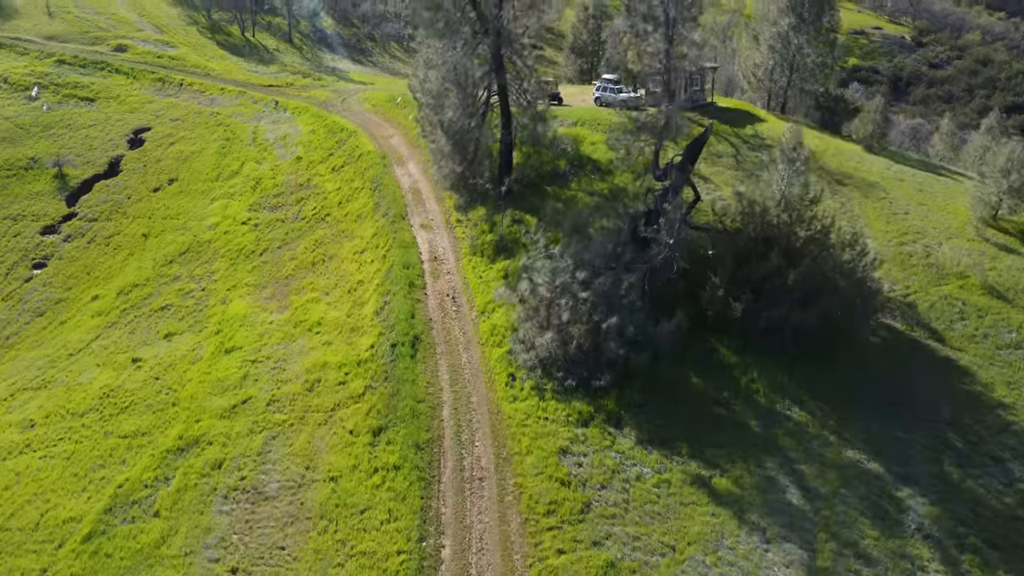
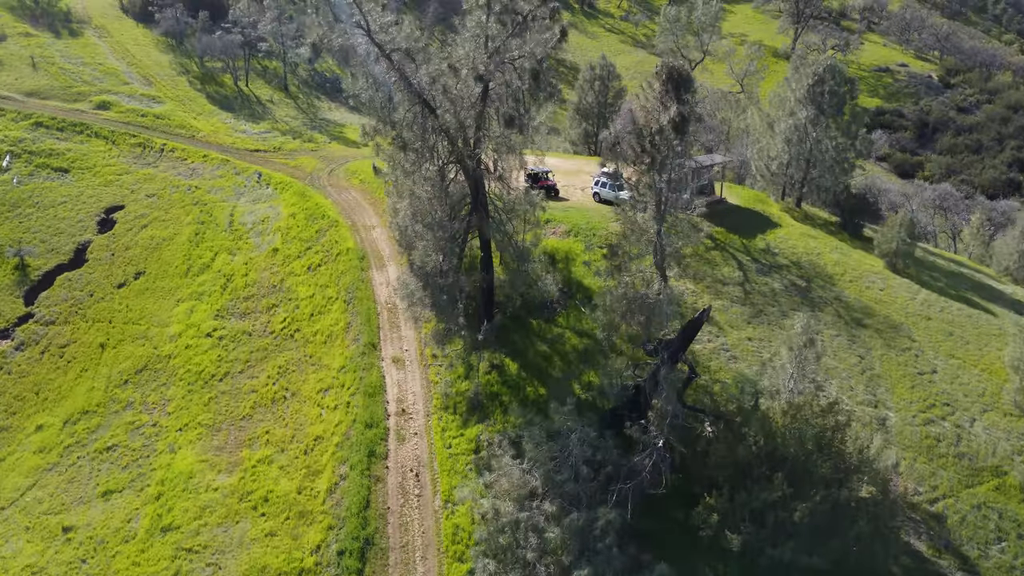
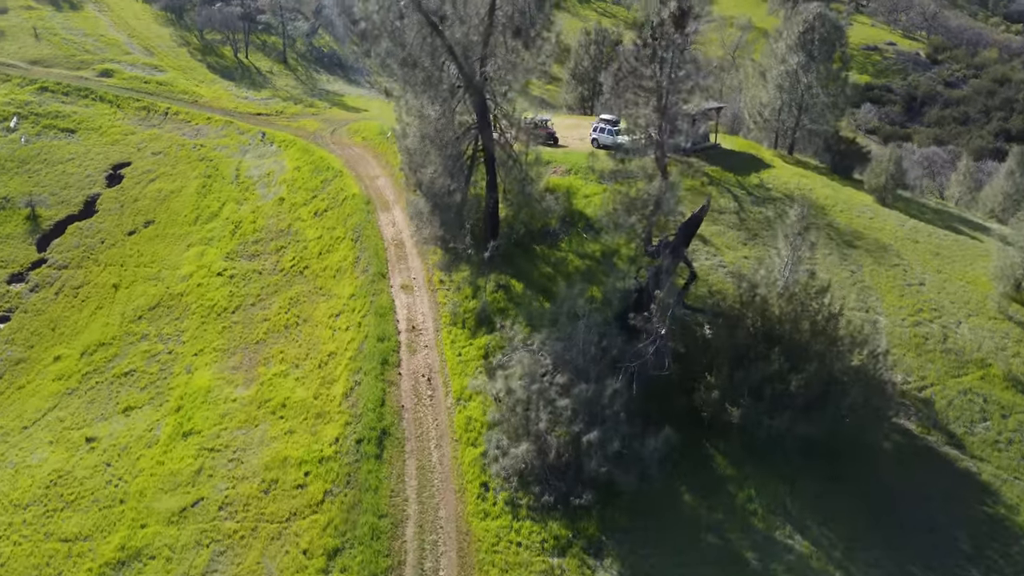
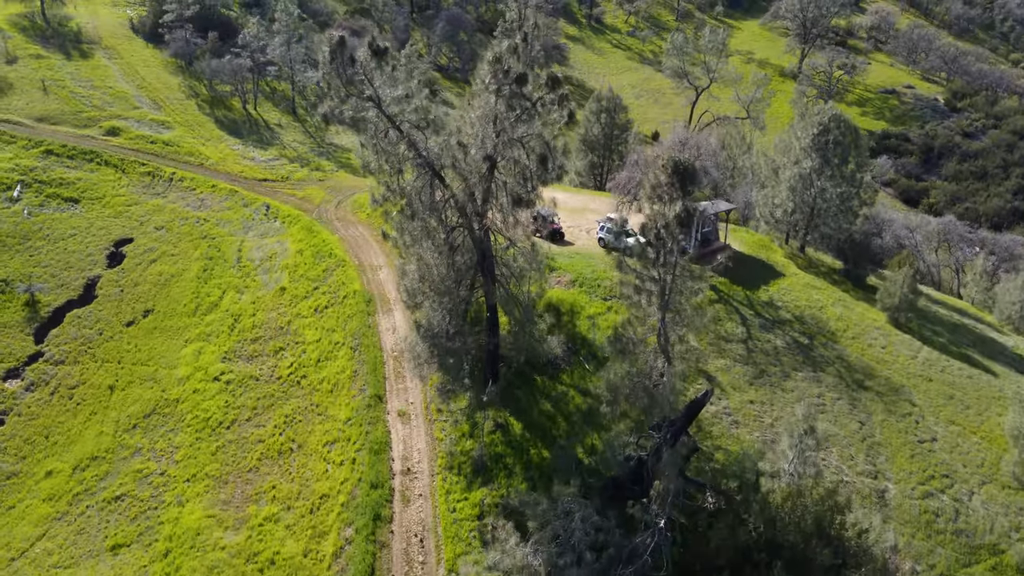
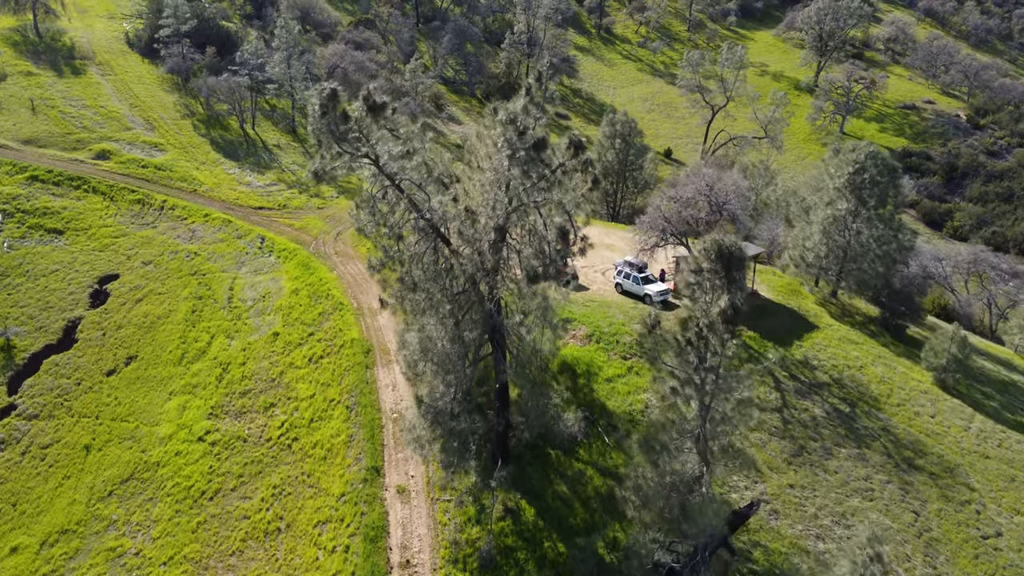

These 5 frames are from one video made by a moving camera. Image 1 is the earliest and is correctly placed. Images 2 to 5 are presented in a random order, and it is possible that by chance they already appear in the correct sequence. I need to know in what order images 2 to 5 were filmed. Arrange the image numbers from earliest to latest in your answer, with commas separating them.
3, 2, 4, 5
